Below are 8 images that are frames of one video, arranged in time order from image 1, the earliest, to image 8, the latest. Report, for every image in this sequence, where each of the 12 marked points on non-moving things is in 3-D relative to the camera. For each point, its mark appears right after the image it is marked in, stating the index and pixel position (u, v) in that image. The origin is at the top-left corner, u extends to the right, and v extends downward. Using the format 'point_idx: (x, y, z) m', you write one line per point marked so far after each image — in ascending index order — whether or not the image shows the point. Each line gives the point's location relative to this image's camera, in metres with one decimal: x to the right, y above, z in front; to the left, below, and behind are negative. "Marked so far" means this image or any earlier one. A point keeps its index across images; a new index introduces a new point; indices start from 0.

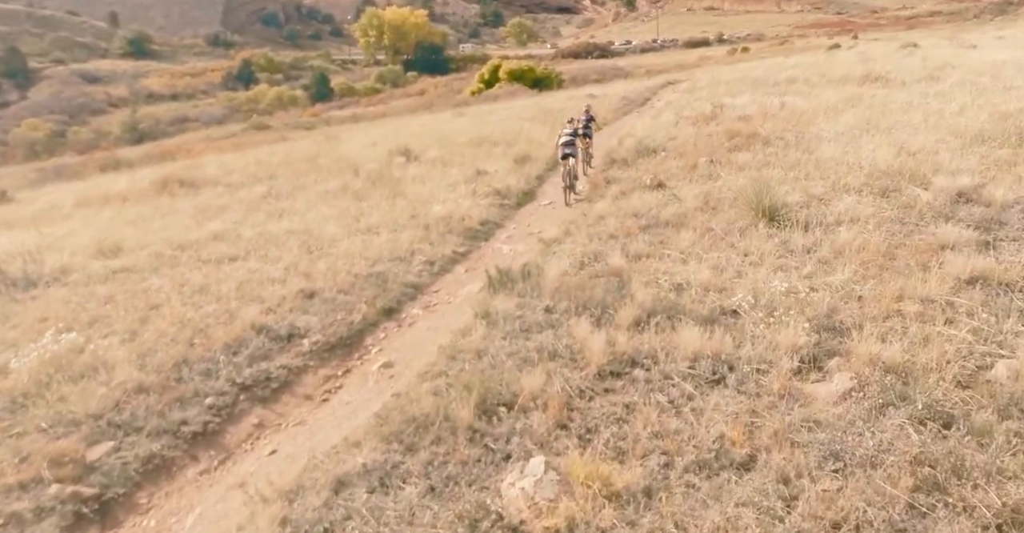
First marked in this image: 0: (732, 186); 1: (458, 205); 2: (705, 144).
0: (+4.1, +1.5, +14.9) m
1: (-1.0, +1.2, +15.6) m
2: (+4.7, +3.0, +19.6) m
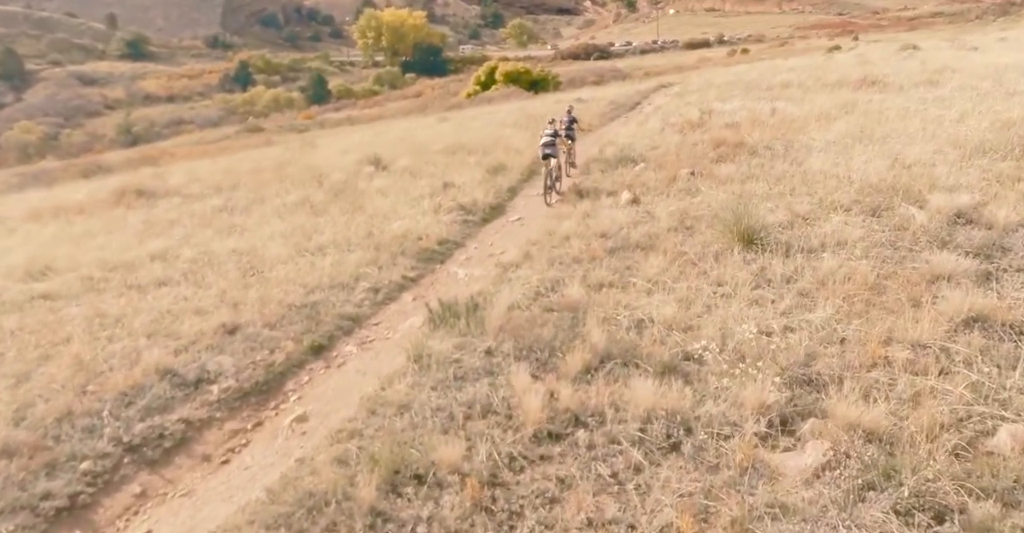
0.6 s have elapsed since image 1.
0: (+3.5, +1.1, +13.7) m
1: (-1.7, +0.8, +14.5) m
2: (+4.1, +2.6, +18.4) m
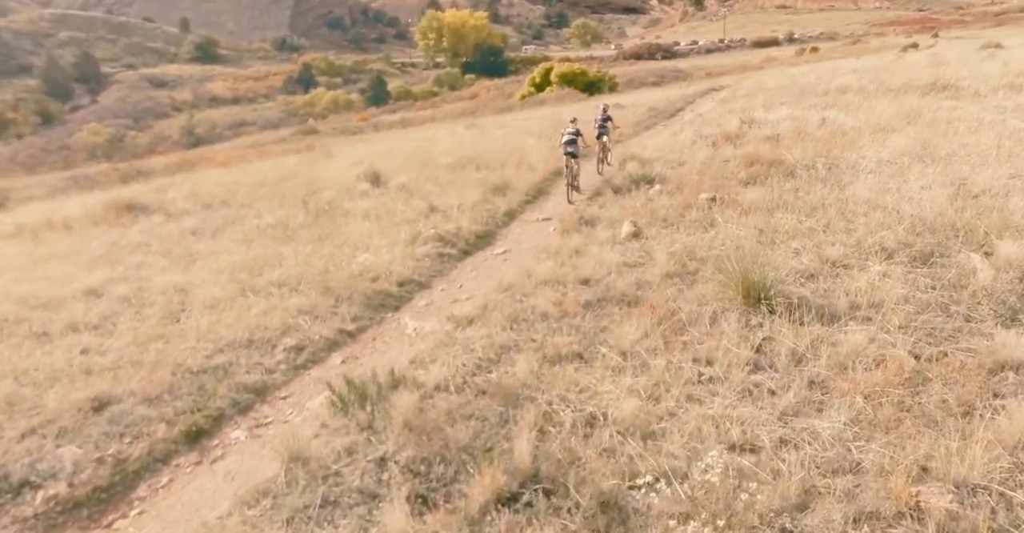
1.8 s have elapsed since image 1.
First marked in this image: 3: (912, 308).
0: (+3.1, +0.4, +11.4) m
1: (-2.0, +0.2, +12.6) m
2: (+4.1, +1.9, +16.1) m
3: (+4.2, -0.4, +8.3) m
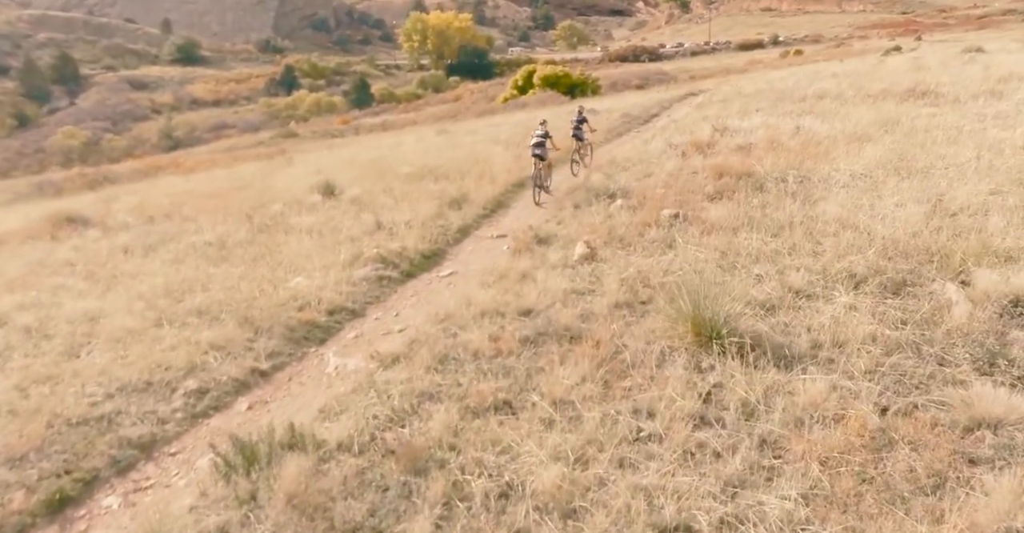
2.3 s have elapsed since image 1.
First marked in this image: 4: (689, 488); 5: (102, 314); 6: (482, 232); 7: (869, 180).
0: (+2.3, 0.0, +10.5) m
1: (-2.8, -0.2, +11.6) m
2: (+3.2, +1.5, +15.2) m
3: (+3.5, -0.8, +7.4) m
4: (+1.3, -1.6, +5.6) m
5: (-5.7, -0.7, +11.0) m
6: (-0.6, +0.6, +14.8) m
7: (+6.2, +1.5, +13.8) m
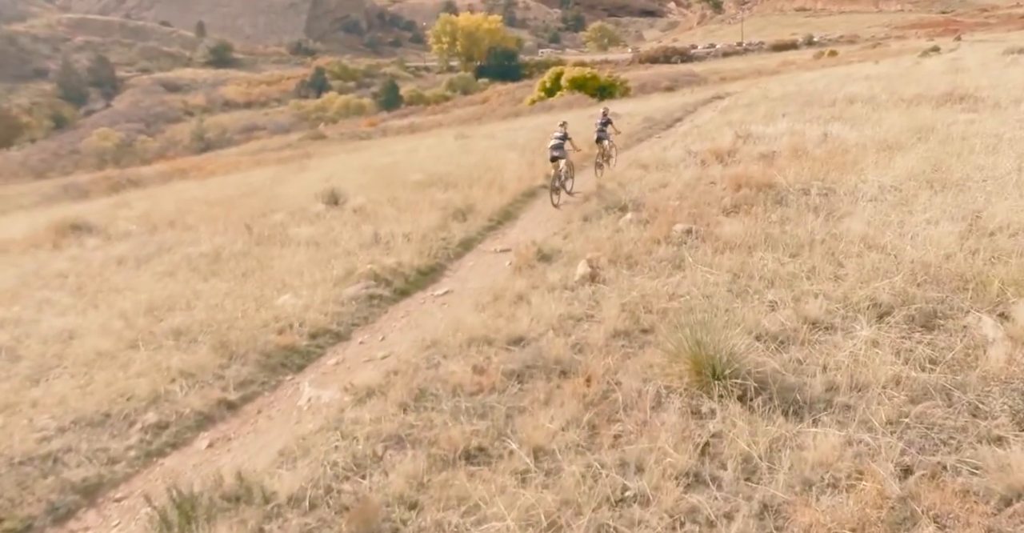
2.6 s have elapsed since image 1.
0: (+2.2, -0.2, +9.7) m
1: (-2.9, -0.5, +11.0) m
2: (+3.3, +1.2, +14.4) m
3: (+3.3, -1.1, +6.6) m
4: (+1.0, -1.8, +4.9) m
5: (-5.8, -0.9, +10.5) m
6: (-0.5, +0.4, +14.1) m
7: (+6.3, +1.2, +12.8) m
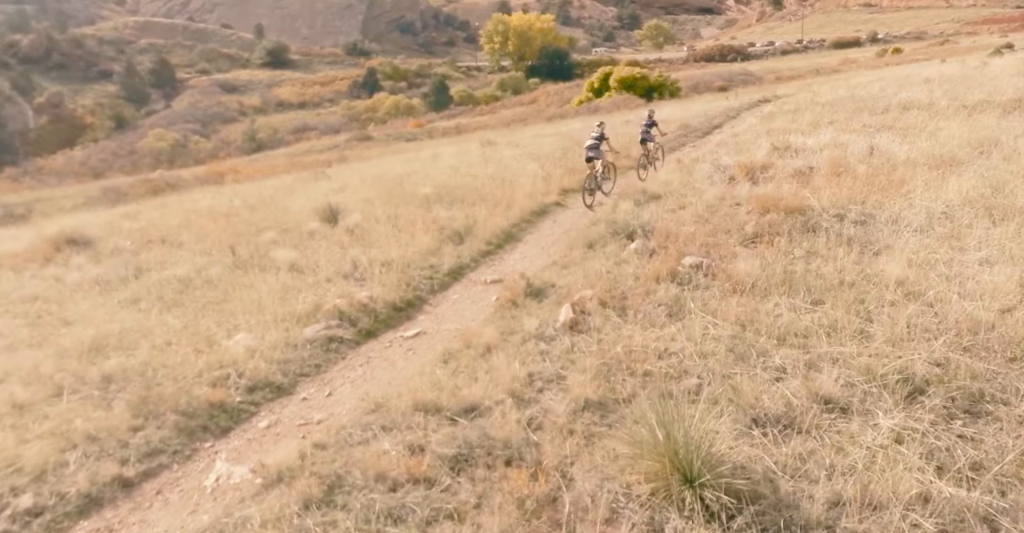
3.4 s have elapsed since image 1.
0: (+1.8, -0.8, +8.2) m
1: (-3.1, -0.9, +9.8) m
2: (+3.3, +0.7, +12.7) m
3: (+2.7, -1.6, +5.0) m
4: (+0.3, -2.4, +3.4) m
5: (-6.1, -1.3, +9.5) m
6: (-0.6, -0.1, +12.7) m
7: (+6.1, +0.6, +11.0) m
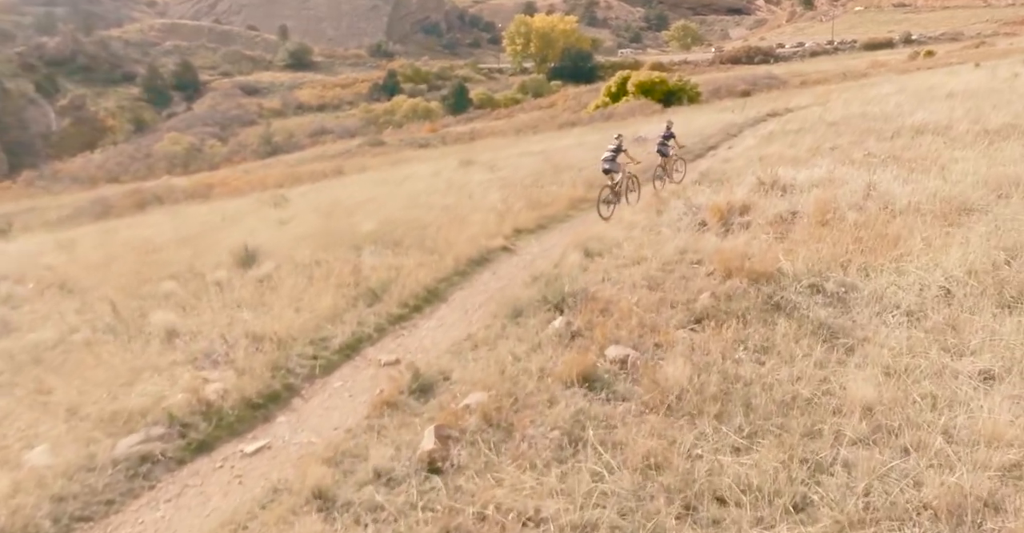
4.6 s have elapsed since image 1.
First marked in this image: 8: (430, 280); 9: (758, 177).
0: (+0.4, -1.8, +6.0) m
1: (-4.5, -1.9, +7.8) m
2: (+2.0, -0.4, +10.5) m
3: (+1.1, -2.6, +2.8) m
4: (-1.3, -3.4, +1.3) m
5: (-7.5, -2.3, +7.6) m
6: (-1.8, -1.1, +10.6) m
7: (+4.8, -0.5, +8.7) m
8: (-1.3, -0.2, +13.1) m
9: (+5.3, +1.9, +16.8) m
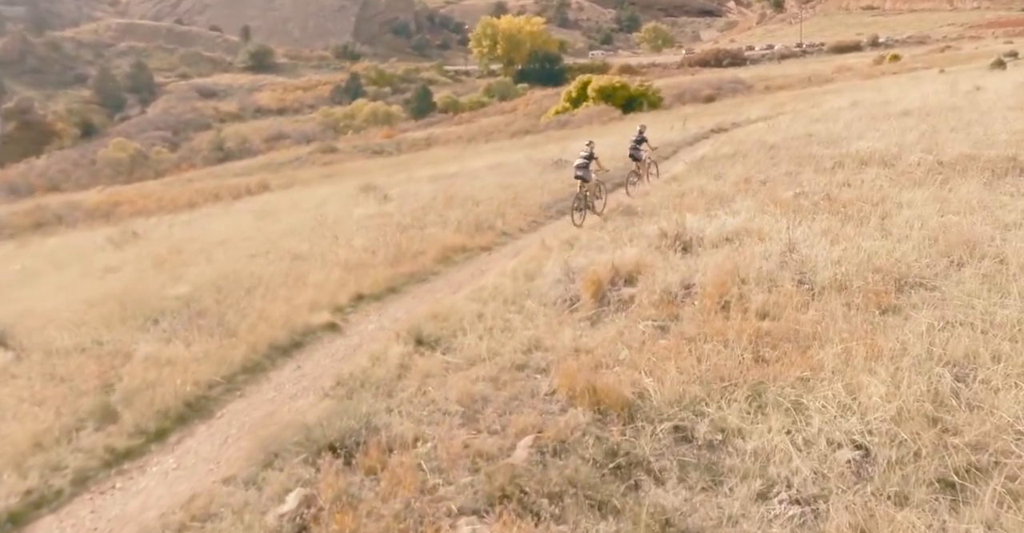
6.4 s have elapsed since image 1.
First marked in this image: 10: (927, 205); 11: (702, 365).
0: (-1.9, -3.0, +2.7) m
1: (-6.8, -3.1, +4.3) m
2: (-0.4, -1.6, +7.3) m
3: (-1.0, -3.8, -0.5) m
4: (-3.4, -4.6, -2.0) m
5: (-9.8, -3.5, +4.1) m
6: (-4.3, -2.4, +7.2) m
7: (+2.4, -1.6, +5.5) m
8: (-3.8, -1.4, +9.8) m
9: (+2.7, +0.7, +13.7) m
10: (+6.9, +1.0, +13.1) m
11: (+1.9, -1.0, +7.9) m
